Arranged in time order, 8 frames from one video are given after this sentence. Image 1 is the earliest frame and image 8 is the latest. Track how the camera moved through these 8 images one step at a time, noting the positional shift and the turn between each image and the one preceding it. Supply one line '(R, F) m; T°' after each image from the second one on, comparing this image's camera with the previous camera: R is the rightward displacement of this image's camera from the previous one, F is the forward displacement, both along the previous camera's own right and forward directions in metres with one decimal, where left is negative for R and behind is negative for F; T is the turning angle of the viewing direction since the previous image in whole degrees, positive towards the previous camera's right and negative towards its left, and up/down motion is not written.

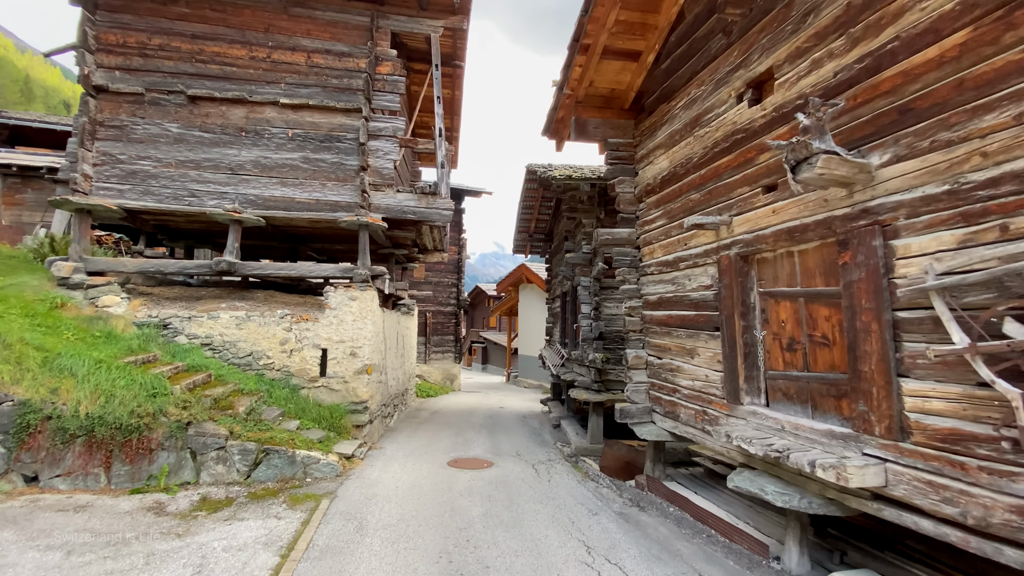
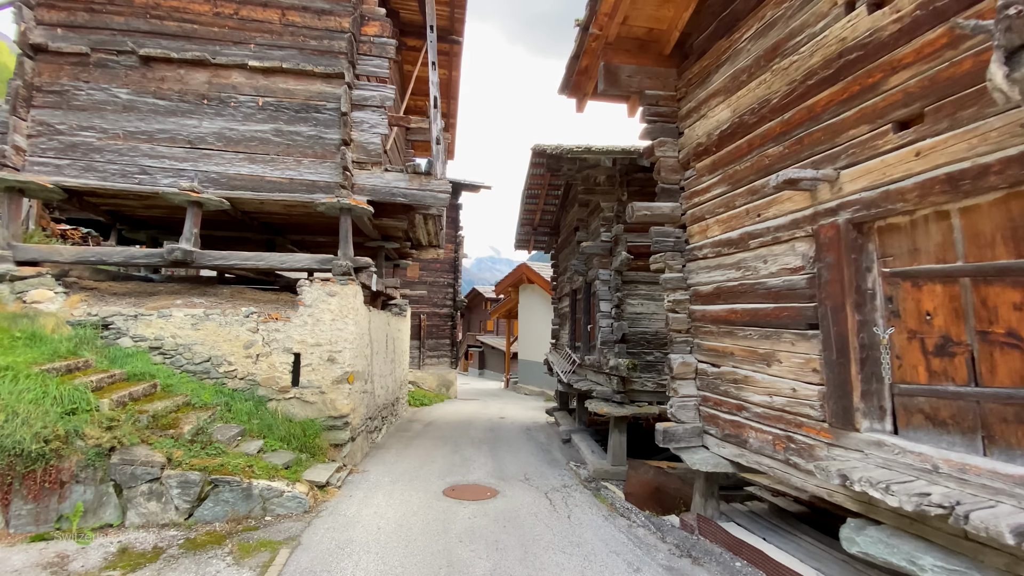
(-0.2, +1.3) m; +1°
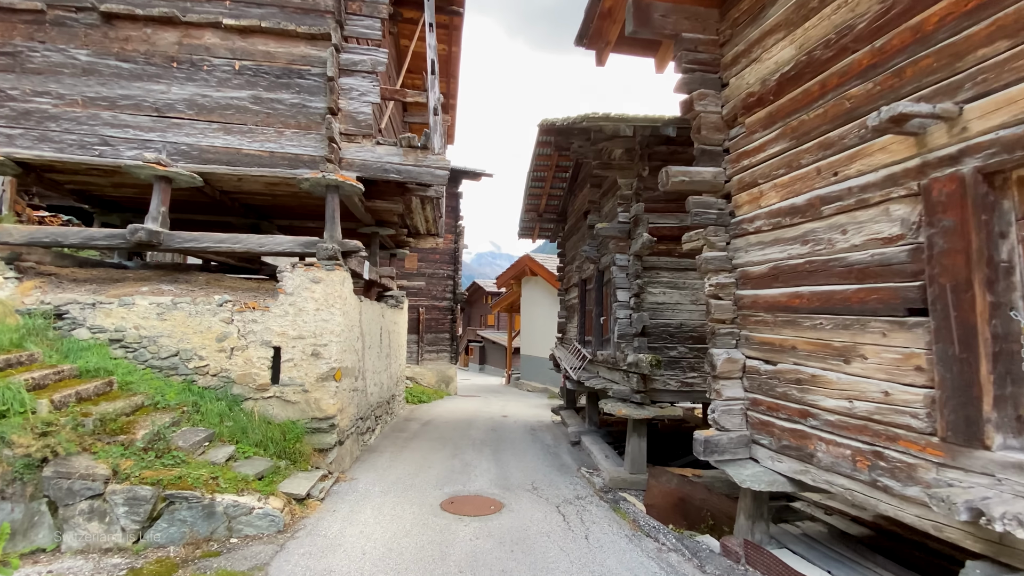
(-0.1, +0.8) m; 0°
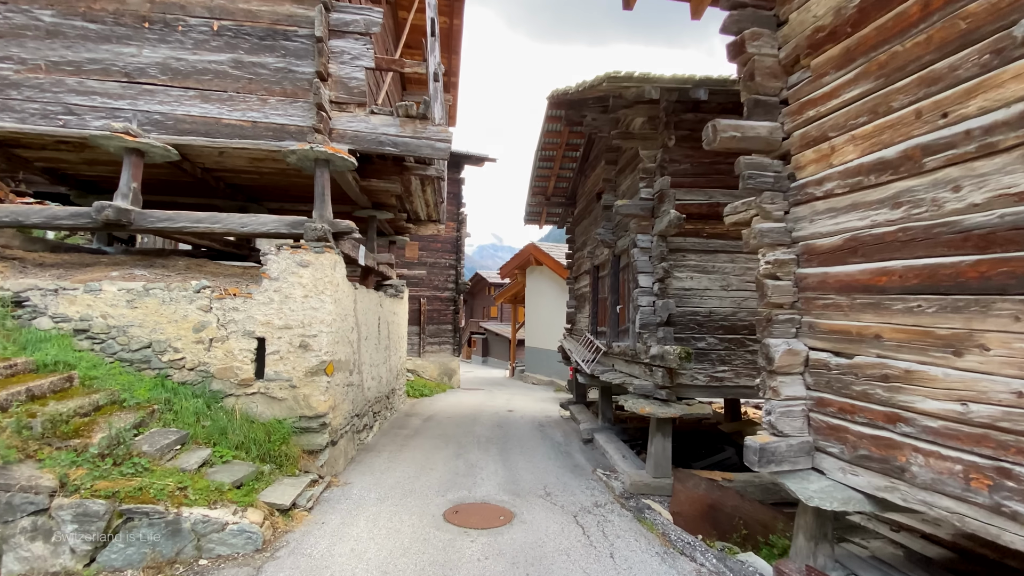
(-0.1, +0.6) m; 0°
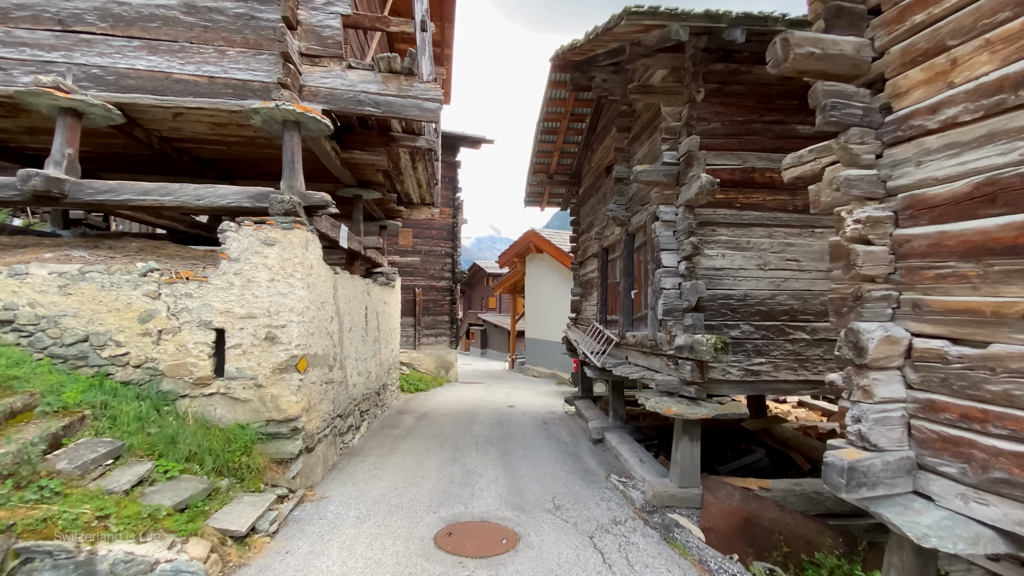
(0.0, +0.8) m; 0°
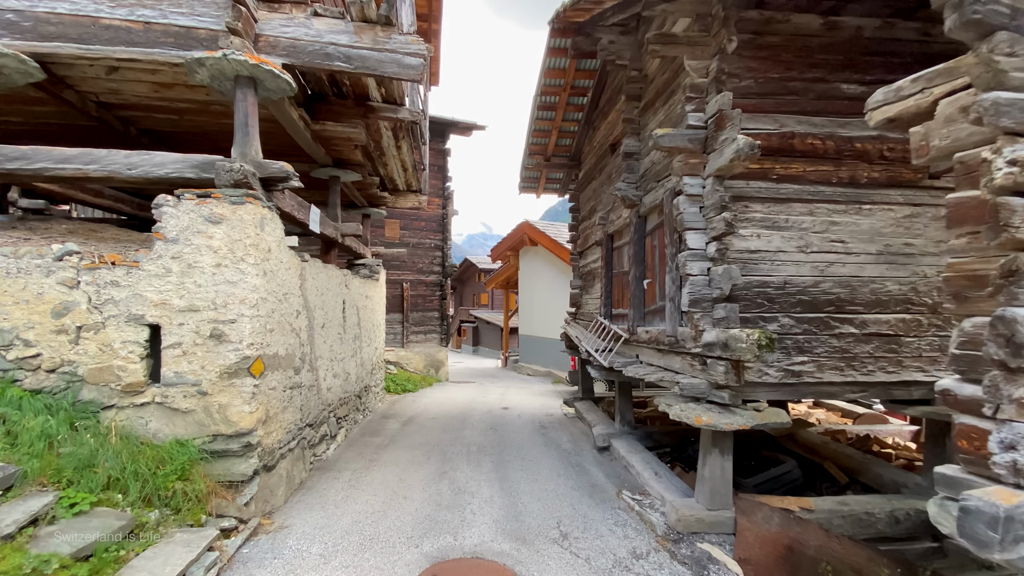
(-0.1, +0.8) m; +1°
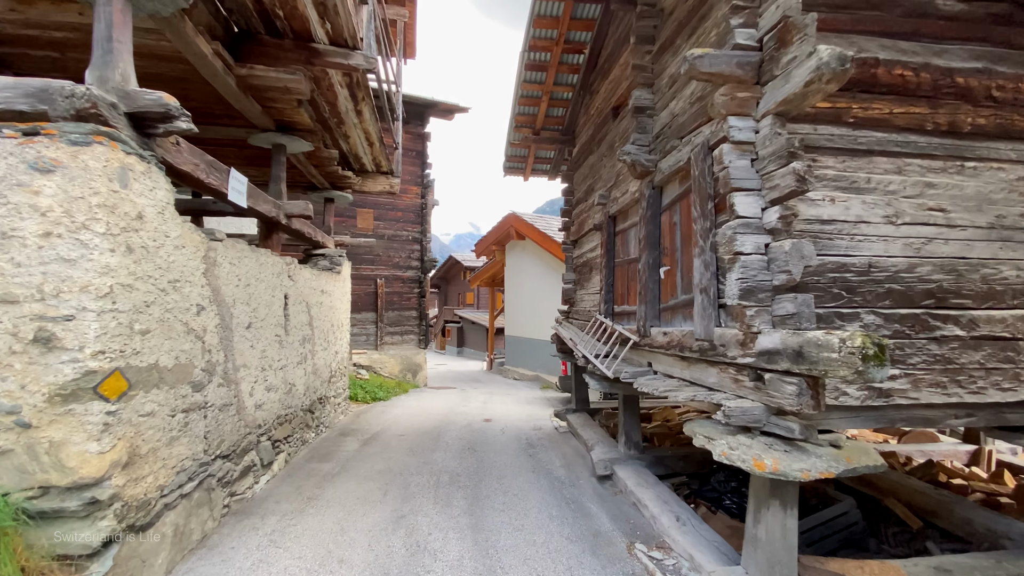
(+0.1, +1.2) m; +2°
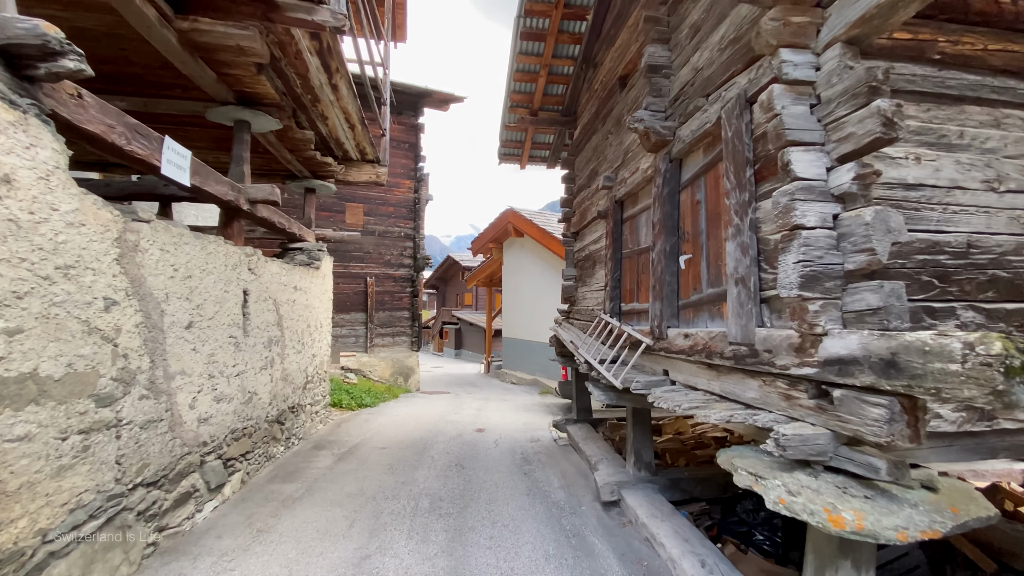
(+0.1, +0.7) m; 0°
